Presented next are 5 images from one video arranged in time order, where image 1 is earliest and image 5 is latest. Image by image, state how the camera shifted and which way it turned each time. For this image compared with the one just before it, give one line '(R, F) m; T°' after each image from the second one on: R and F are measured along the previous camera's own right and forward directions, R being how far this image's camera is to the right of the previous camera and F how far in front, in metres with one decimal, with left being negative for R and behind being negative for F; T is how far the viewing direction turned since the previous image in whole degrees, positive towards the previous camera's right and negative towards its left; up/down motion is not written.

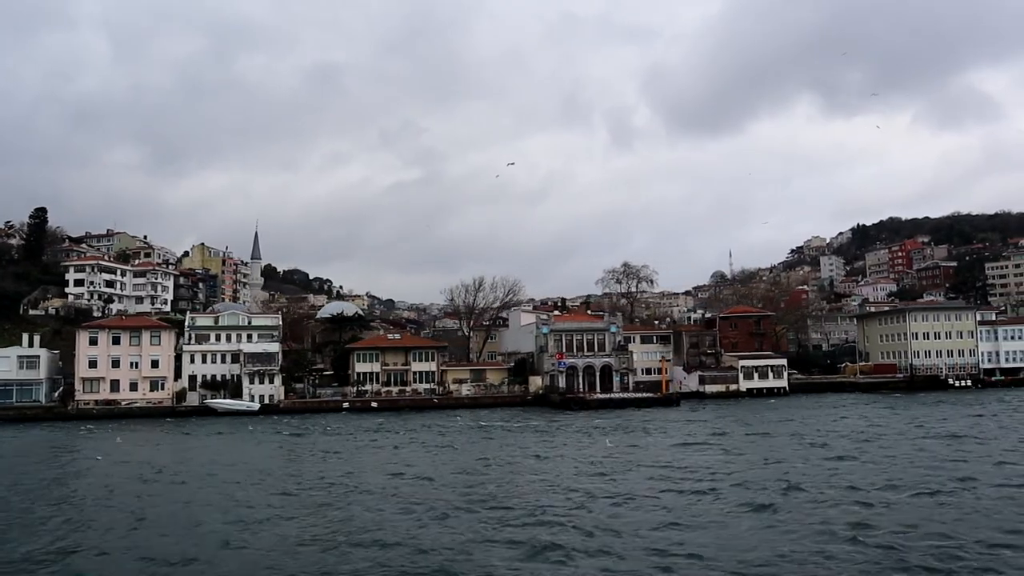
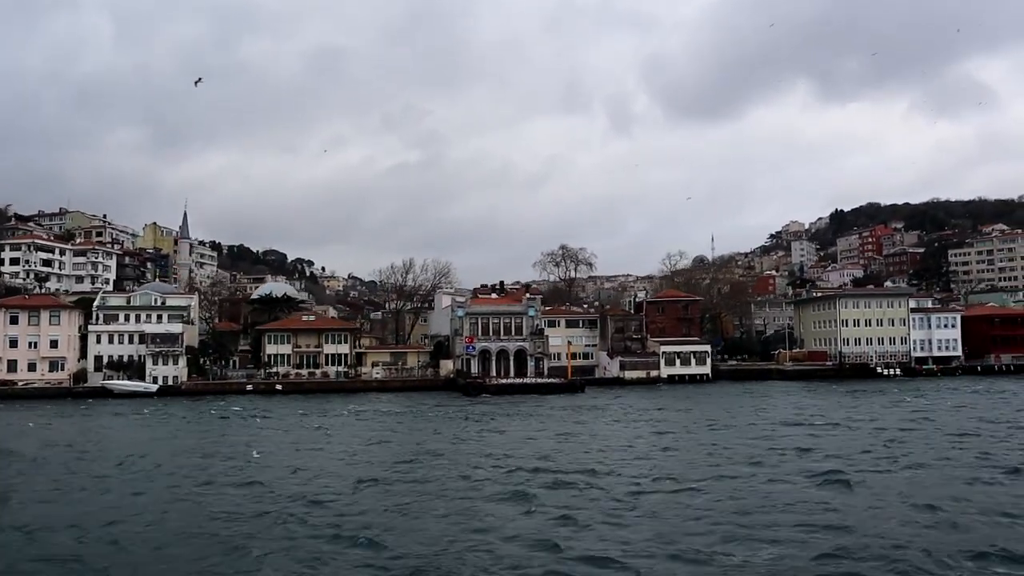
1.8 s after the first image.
(+4.7, +0.9) m; -1°
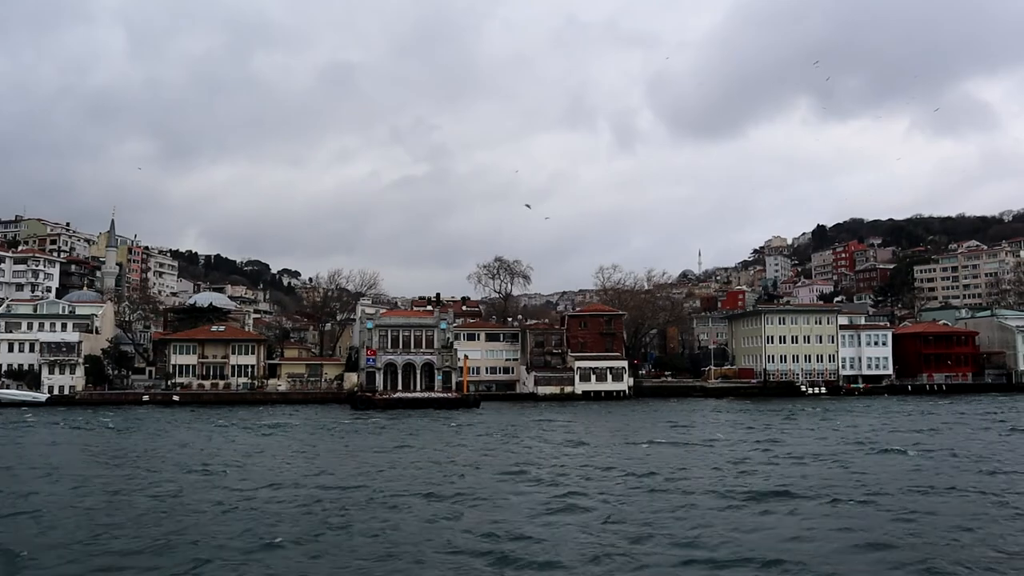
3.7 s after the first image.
(+5.3, +1.1) m; -1°
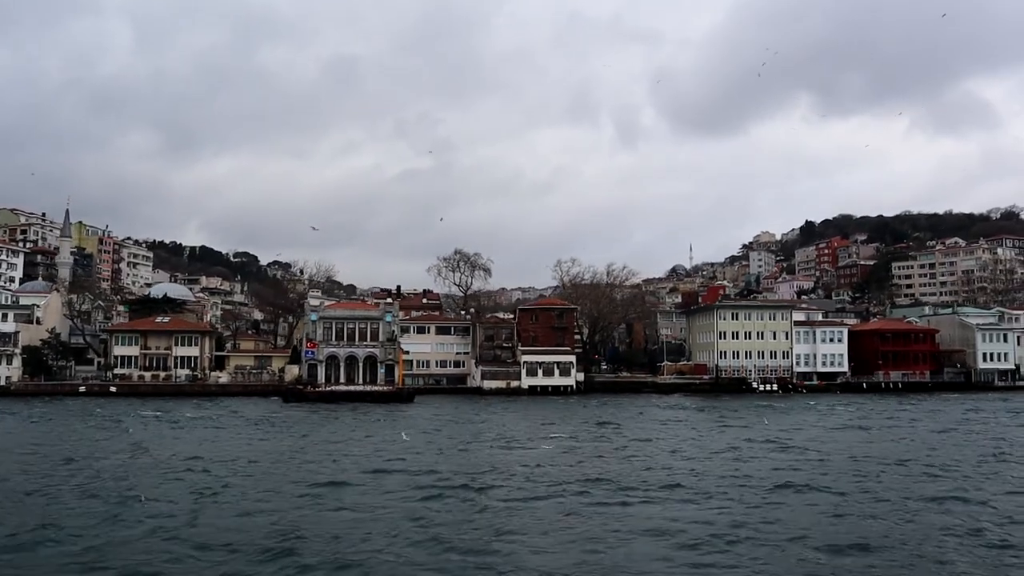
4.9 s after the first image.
(+3.0, +0.7) m; -1°
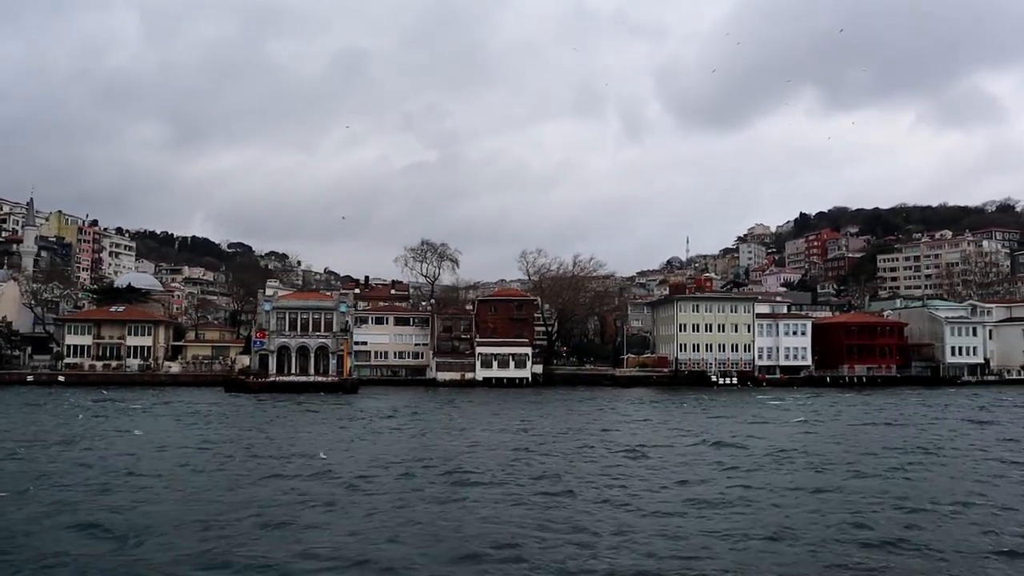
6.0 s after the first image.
(+2.8, +0.6) m; -1°
